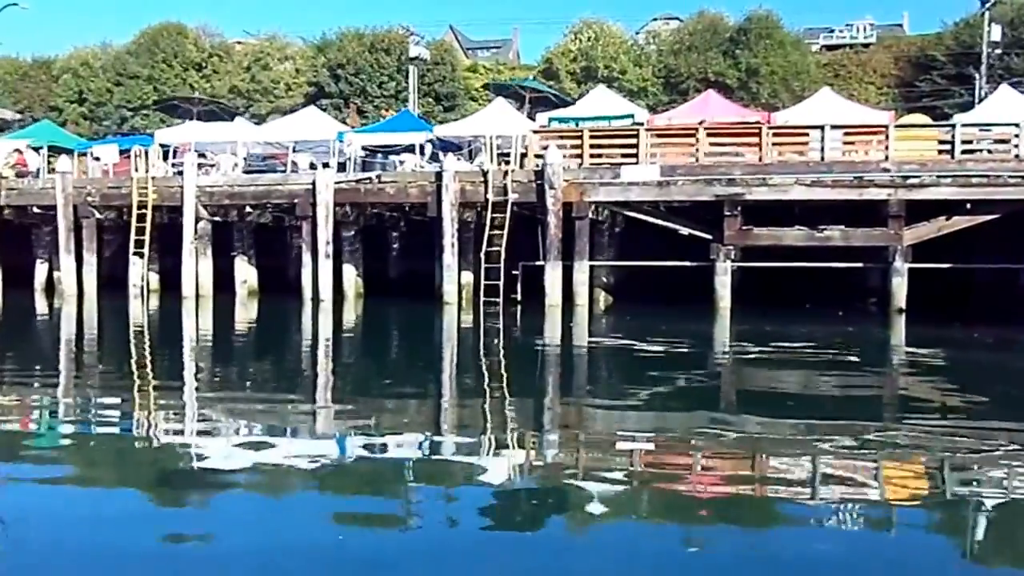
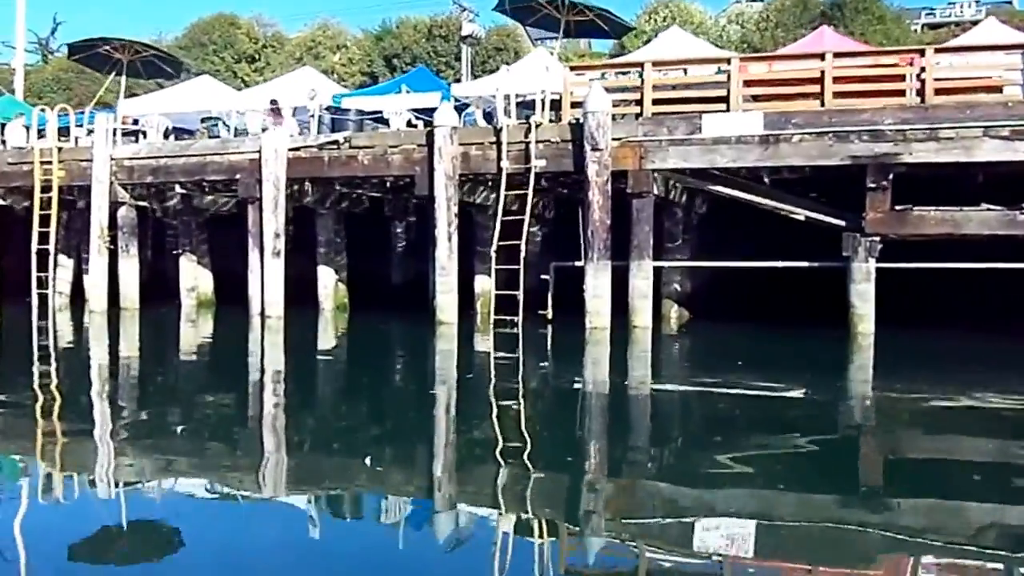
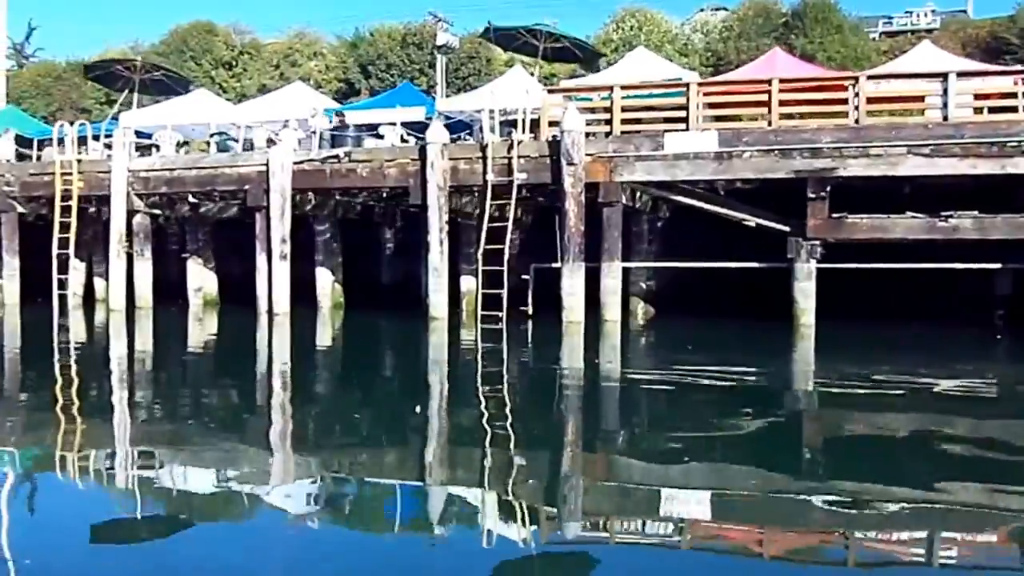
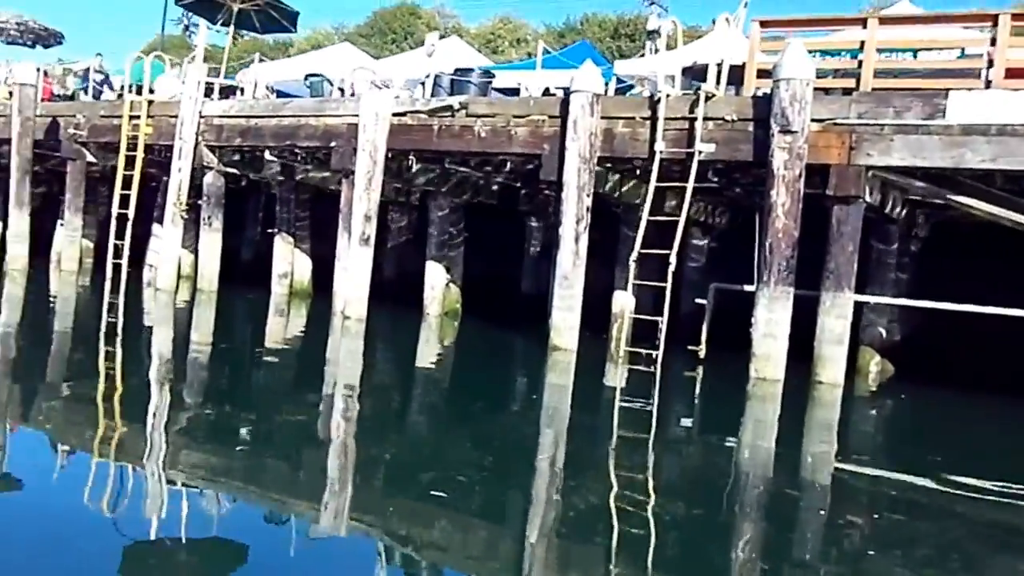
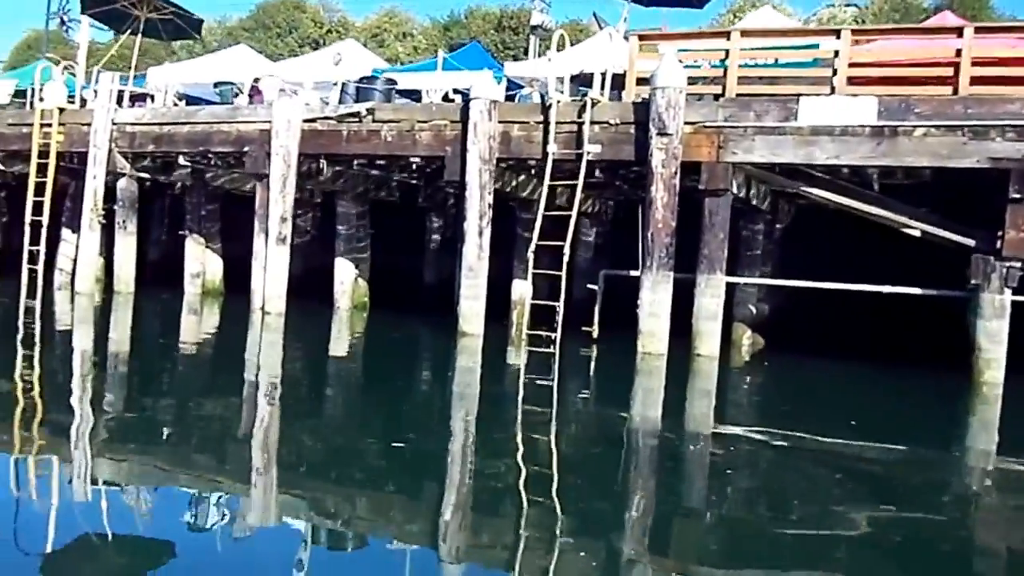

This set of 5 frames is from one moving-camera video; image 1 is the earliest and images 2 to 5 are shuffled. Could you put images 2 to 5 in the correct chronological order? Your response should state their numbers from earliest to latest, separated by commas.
3, 2, 5, 4
